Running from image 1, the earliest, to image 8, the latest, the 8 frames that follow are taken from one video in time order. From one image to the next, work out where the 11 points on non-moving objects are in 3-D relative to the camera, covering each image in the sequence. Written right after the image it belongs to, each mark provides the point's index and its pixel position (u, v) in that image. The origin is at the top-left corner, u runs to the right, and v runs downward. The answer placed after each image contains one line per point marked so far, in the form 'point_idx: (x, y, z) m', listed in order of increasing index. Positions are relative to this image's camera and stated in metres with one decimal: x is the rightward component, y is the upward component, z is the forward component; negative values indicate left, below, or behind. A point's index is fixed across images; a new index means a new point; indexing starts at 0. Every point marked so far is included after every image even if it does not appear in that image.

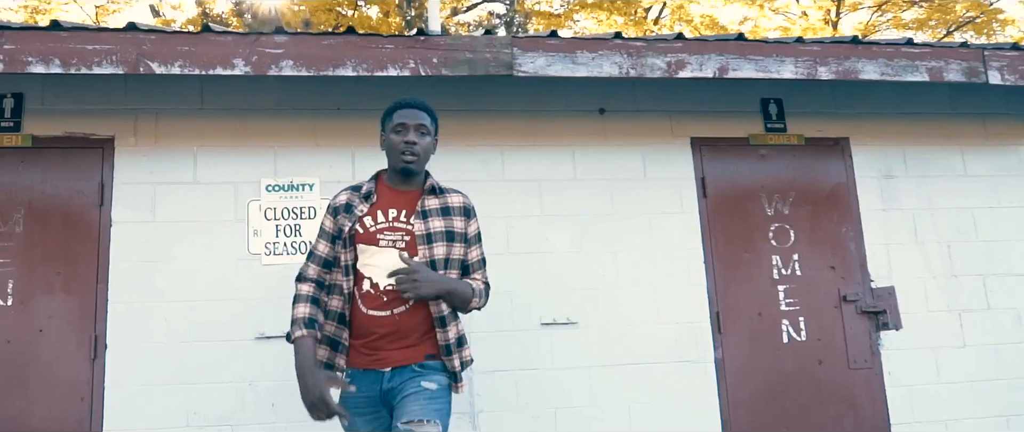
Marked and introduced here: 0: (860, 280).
0: (+2.4, -0.4, +4.8) m
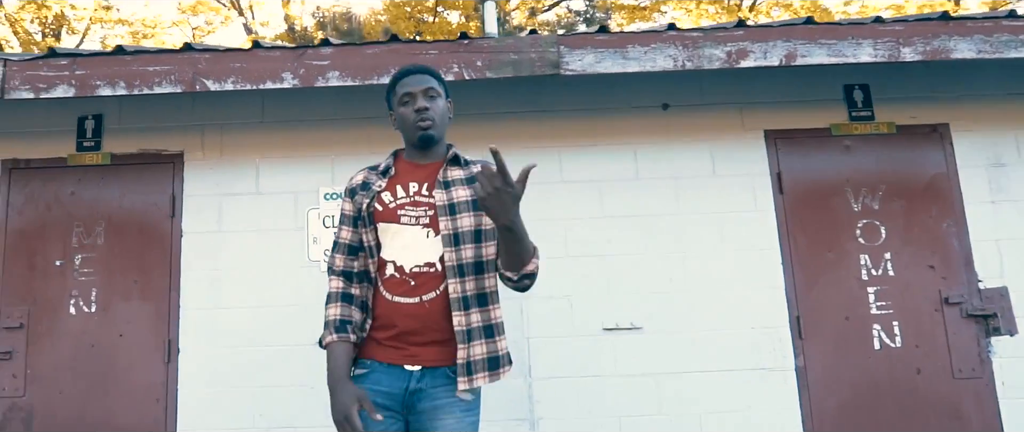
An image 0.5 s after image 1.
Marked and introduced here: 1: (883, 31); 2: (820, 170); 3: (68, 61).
0: (+2.8, -0.4, +4.3) m
1: (+1.9, +0.9, +3.6) m
2: (+1.9, +0.3, +4.4) m
3: (-2.1, +0.7, +3.4) m
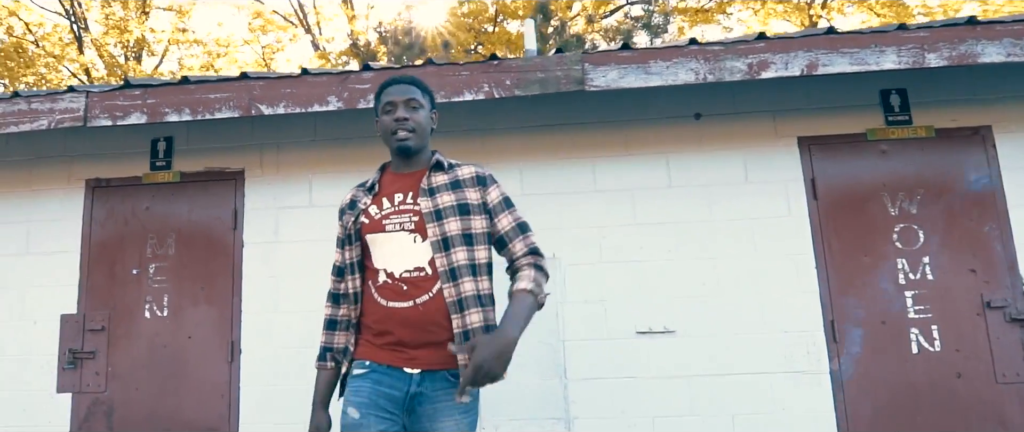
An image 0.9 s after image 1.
0: (+3.0, -0.4, +4.3) m
1: (+2.0, +0.9, +3.7) m
2: (+2.1, +0.3, +4.5) m
3: (-2.0, +0.7, +3.8) m
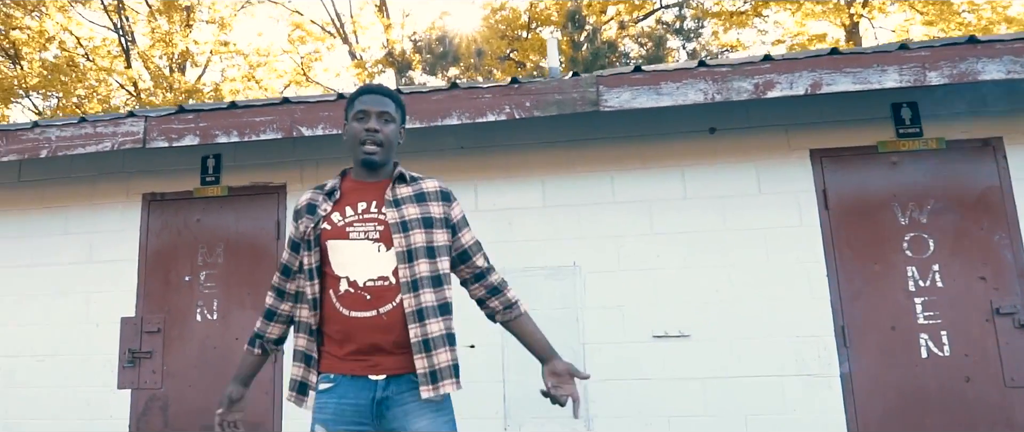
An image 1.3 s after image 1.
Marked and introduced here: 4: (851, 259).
0: (+3.1, -0.5, +4.4) m
1: (+2.1, +0.8, +3.8) m
2: (+2.3, +0.2, +4.6) m
3: (-1.9, +0.6, +4.2) m
4: (+2.2, -0.3, +4.6) m
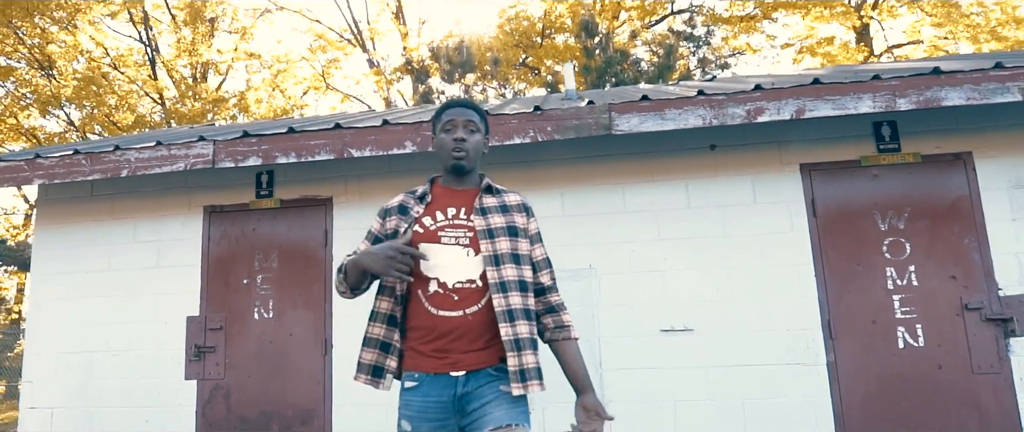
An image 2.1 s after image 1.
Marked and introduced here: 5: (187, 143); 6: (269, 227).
0: (+3.3, -0.5, +5.0) m
1: (+2.3, +0.8, +4.4) m
2: (+2.5, +0.2, +5.2) m
3: (-1.7, +0.5, +4.8) m
4: (+2.3, -0.3, +5.1) m
5: (-2.2, +0.5, +4.9) m
6: (-1.9, -0.1, +5.5) m
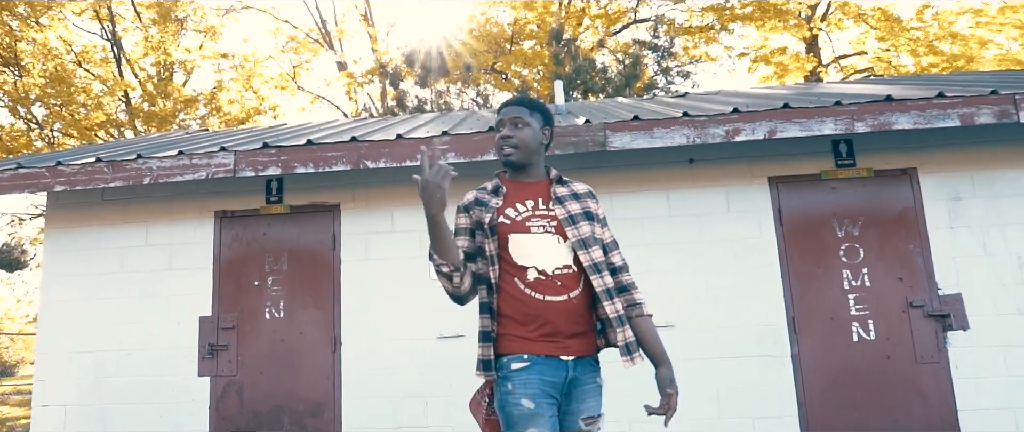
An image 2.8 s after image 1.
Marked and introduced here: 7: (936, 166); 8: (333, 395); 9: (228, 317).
0: (+3.3, -0.6, +5.6) m
1: (+2.3, +0.7, +5.0) m
2: (+2.4, +0.1, +5.8) m
3: (-1.7, +0.5, +5.1) m
4: (+2.3, -0.4, +5.8) m
5: (-2.2, +0.5, +5.2) m
6: (-1.9, -0.1, +5.8) m
7: (+3.4, +0.4, +5.7) m
8: (-1.4, -1.4, +5.5) m
9: (-2.3, -0.8, +5.7) m
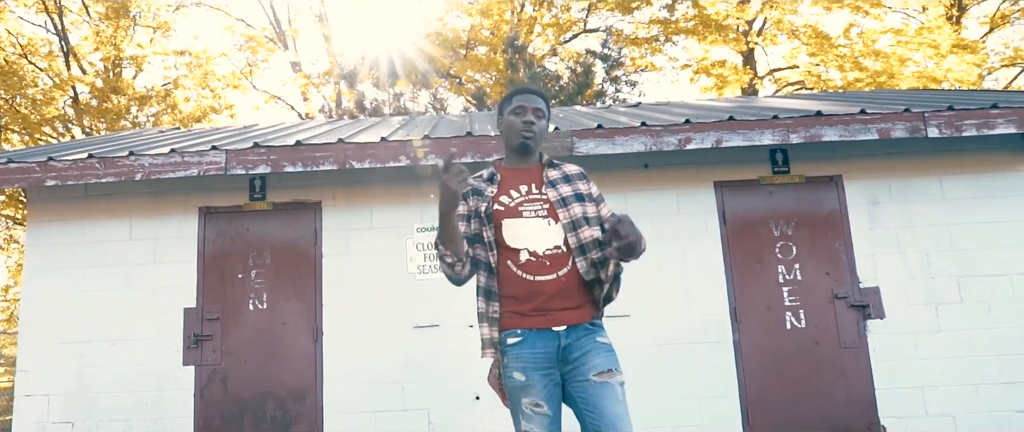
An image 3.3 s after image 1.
0: (+3.0, -0.6, +6.4) m
1: (+2.1, +0.7, +5.7) m
2: (+2.2, +0.1, +6.5) m
3: (-1.9, +0.5, +5.5) m
4: (+2.0, -0.4, +6.4) m
5: (-2.4, +0.5, +5.5) m
6: (-2.1, -0.1, +6.1) m
7: (+3.1, +0.4, +6.5) m
8: (-1.6, -1.4, +5.9) m
9: (-2.5, -0.8, +6.0) m
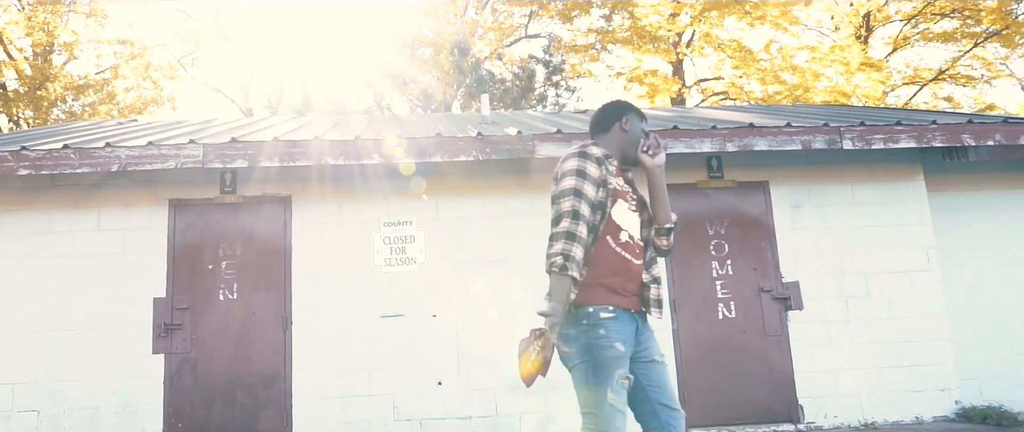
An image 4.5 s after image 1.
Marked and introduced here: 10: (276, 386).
0: (+2.6, -0.6, +7.1) m
1: (+1.8, +0.7, +6.3) m
2: (+1.8, +0.1, +7.1) m
3: (-2.1, +0.6, +5.7) m
4: (+1.6, -0.4, +7.1) m
5: (-2.6, +0.6, +5.6) m
6: (-2.5, 0.0, +6.3) m
7: (+2.7, +0.4, +7.2) m
8: (-2.0, -1.3, +6.2) m
9: (-2.8, -0.7, +6.2) m
10: (-2.0, -1.4, +6.1) m
